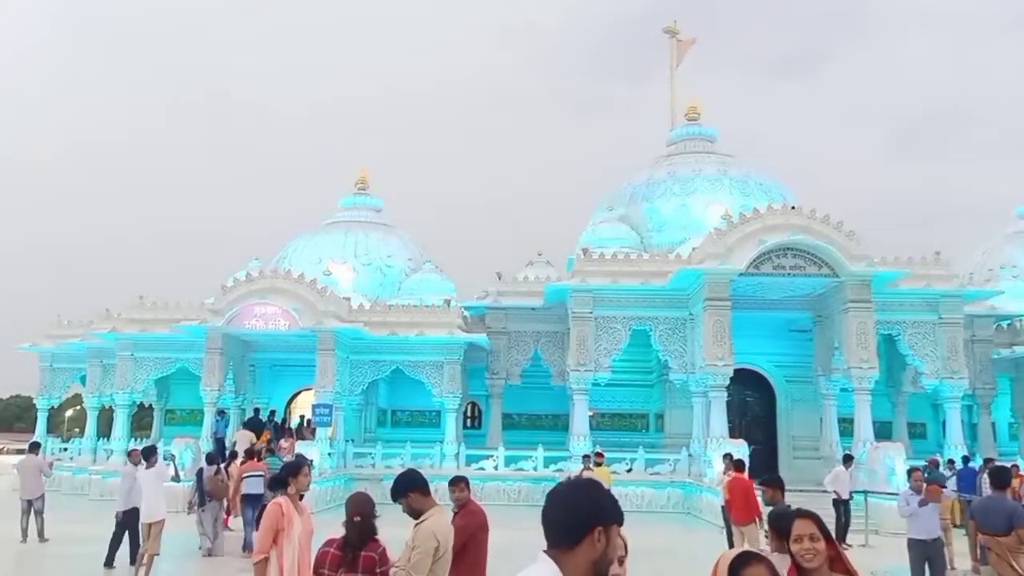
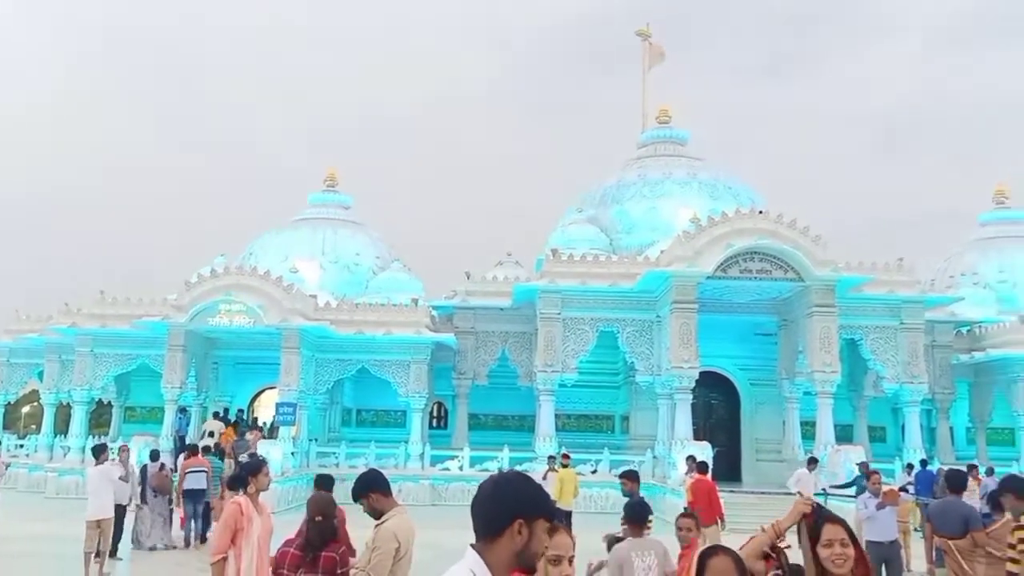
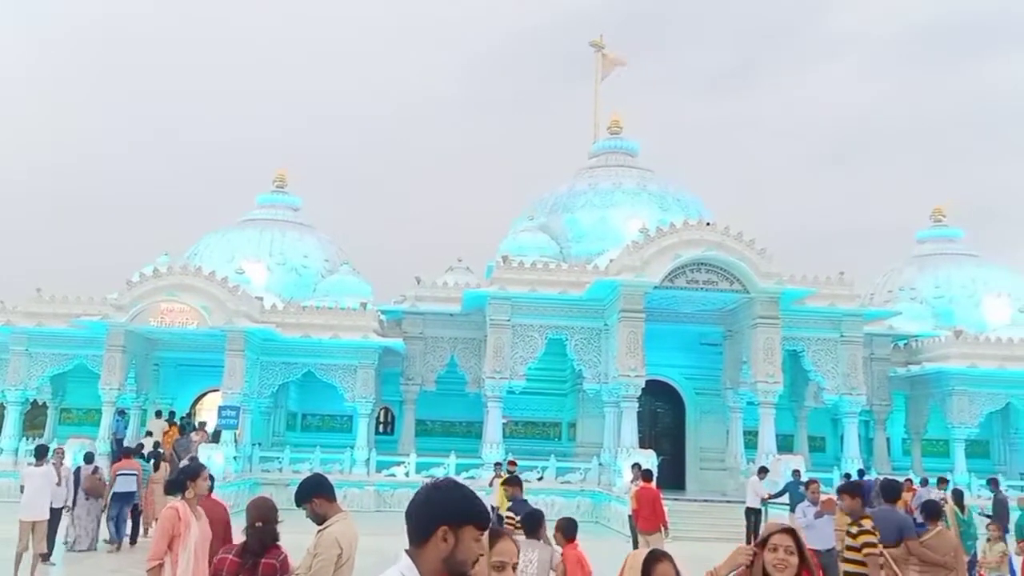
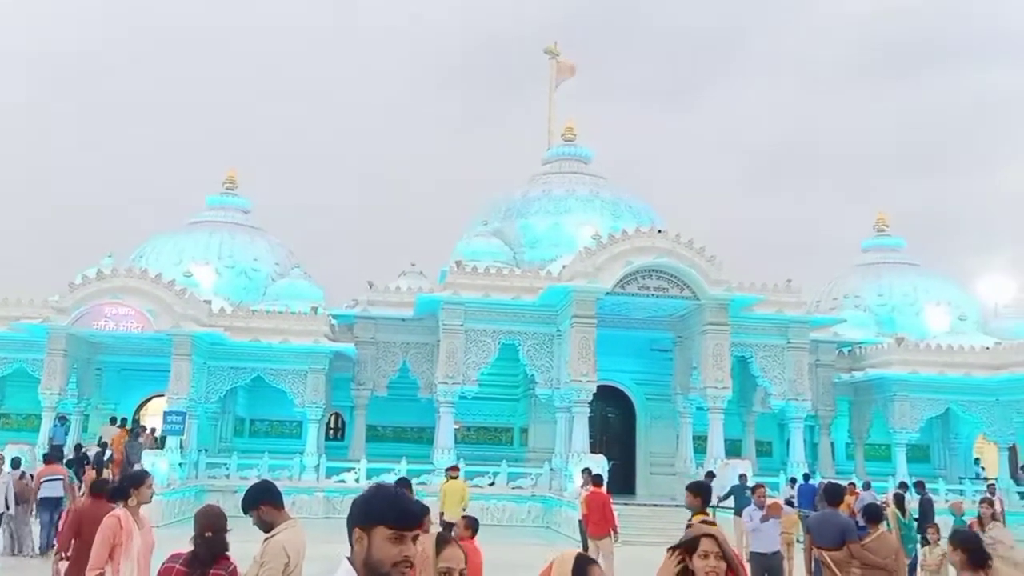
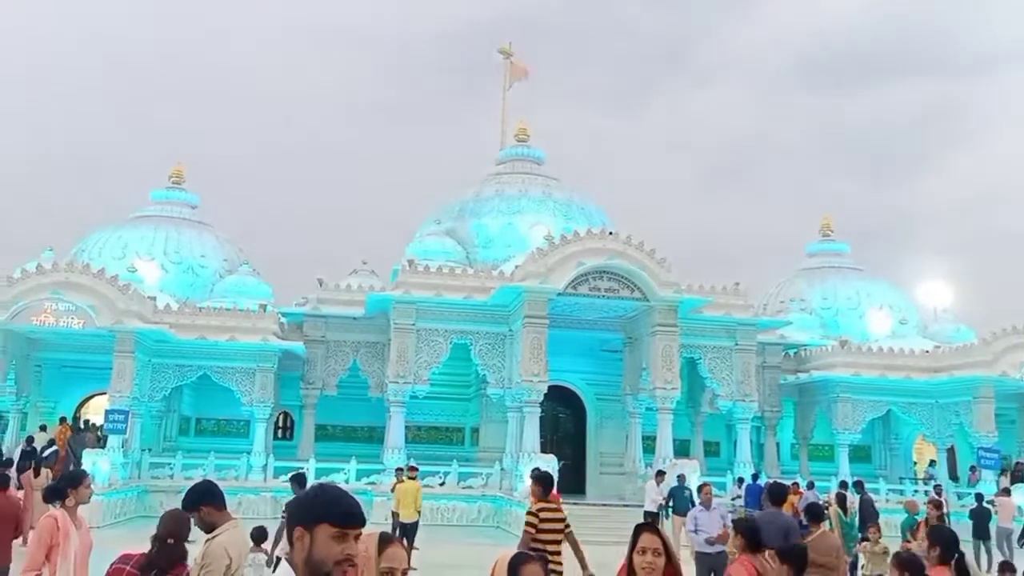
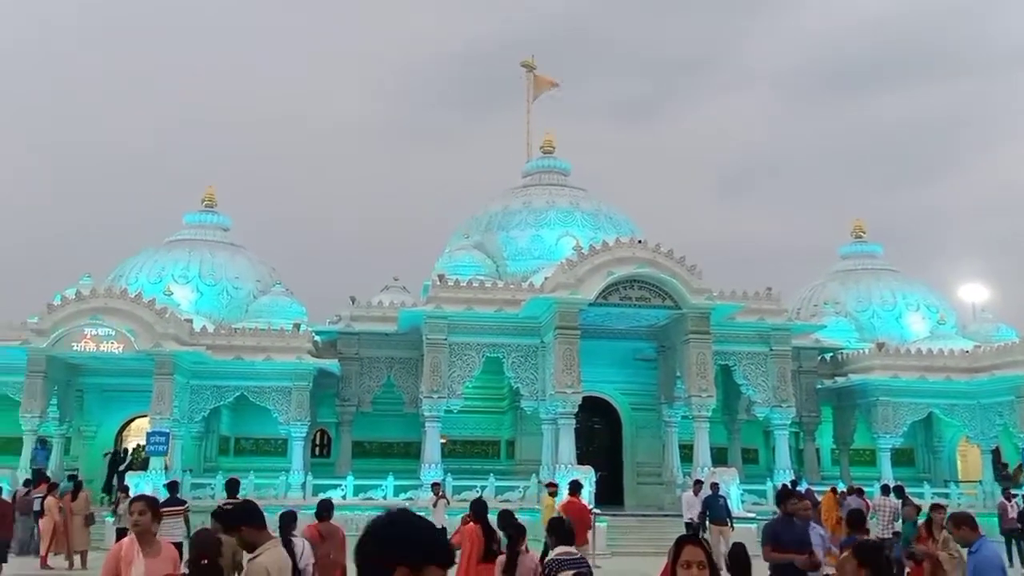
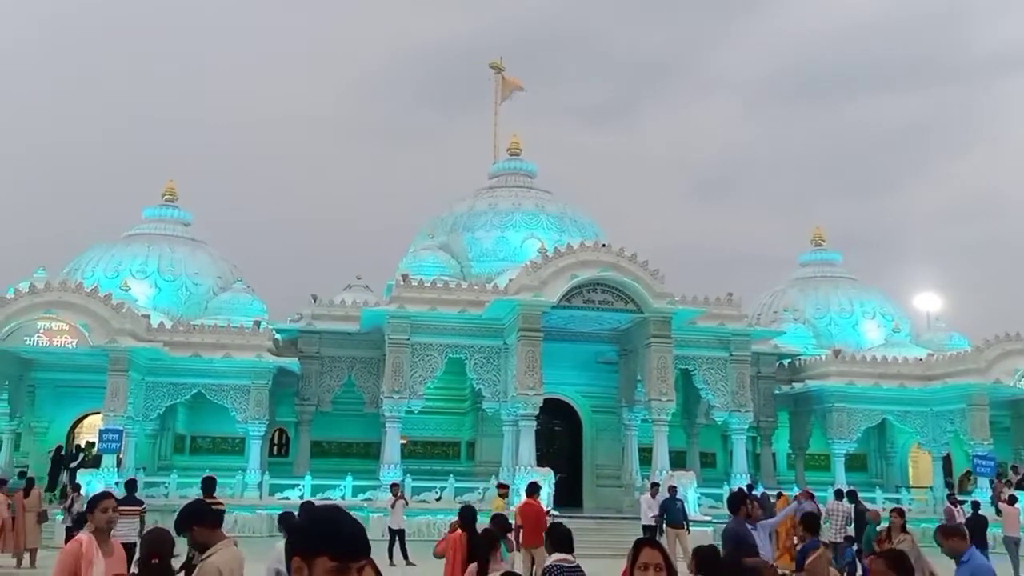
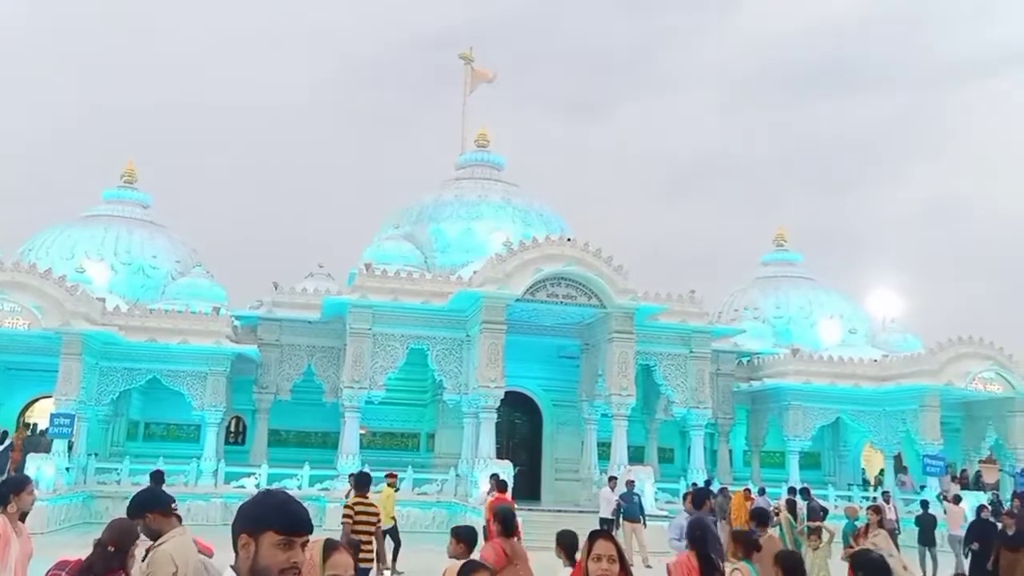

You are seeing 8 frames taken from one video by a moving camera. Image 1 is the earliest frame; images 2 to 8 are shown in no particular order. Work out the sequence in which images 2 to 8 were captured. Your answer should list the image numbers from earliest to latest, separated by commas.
2, 3, 4, 5, 8, 7, 6
